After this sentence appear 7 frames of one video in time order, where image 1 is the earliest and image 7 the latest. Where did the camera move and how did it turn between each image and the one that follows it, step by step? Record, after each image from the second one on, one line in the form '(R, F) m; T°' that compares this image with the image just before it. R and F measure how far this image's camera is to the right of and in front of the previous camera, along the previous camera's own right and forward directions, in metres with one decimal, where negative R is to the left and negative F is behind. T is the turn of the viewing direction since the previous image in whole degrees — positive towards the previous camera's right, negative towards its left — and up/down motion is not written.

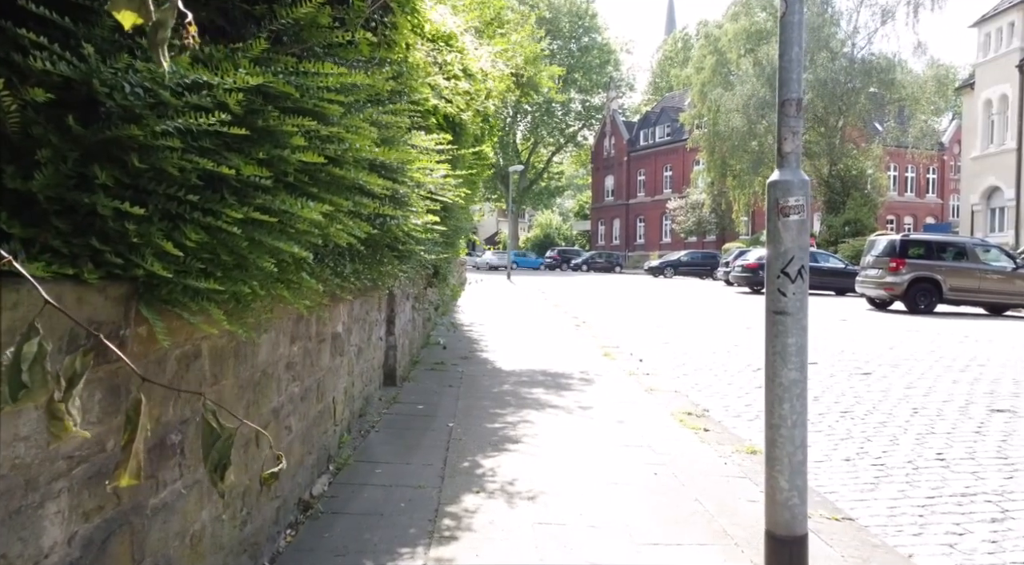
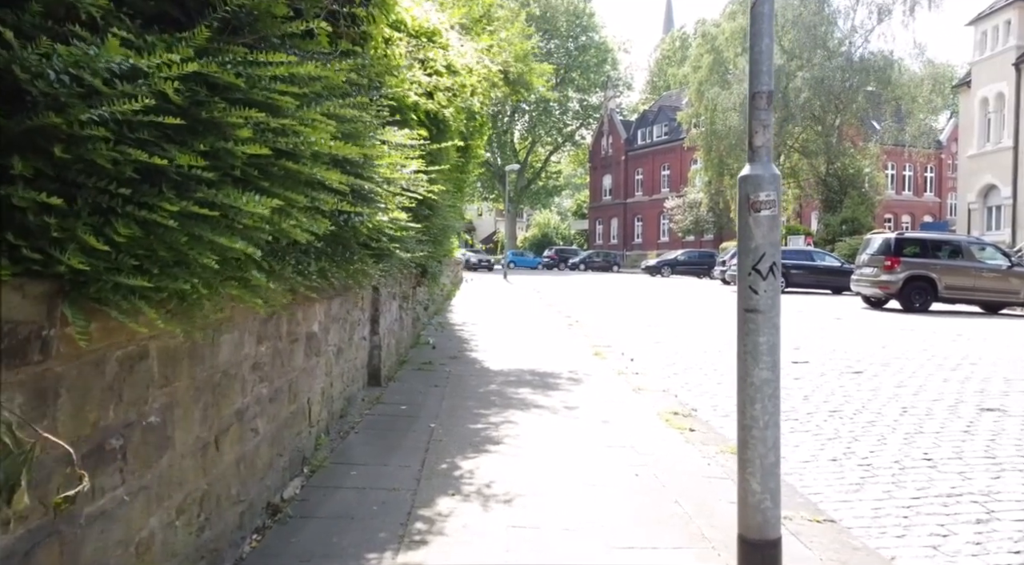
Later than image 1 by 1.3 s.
(+0.1, +0.1) m; 0°
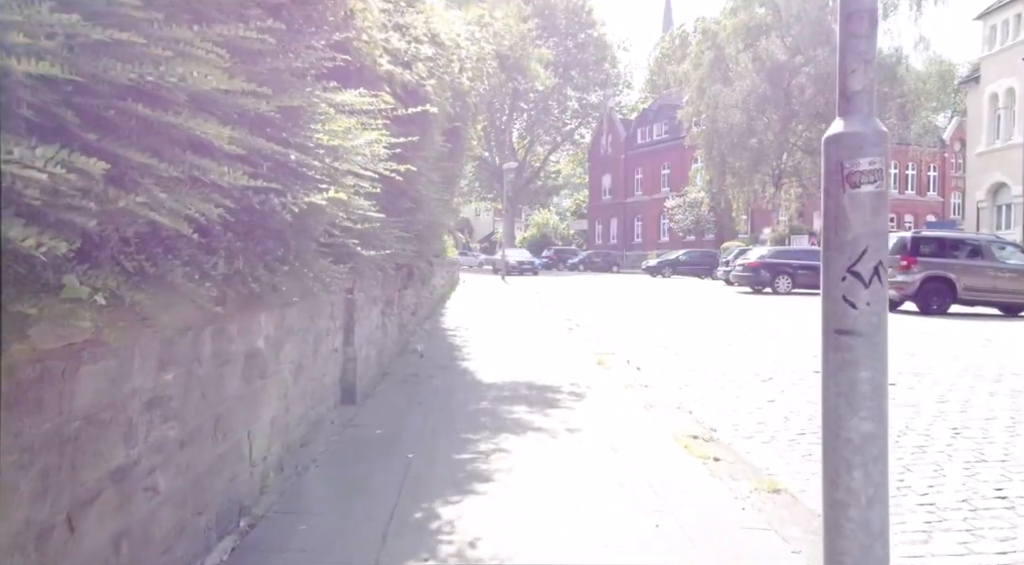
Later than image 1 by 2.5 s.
(0.0, +1.1) m; 0°
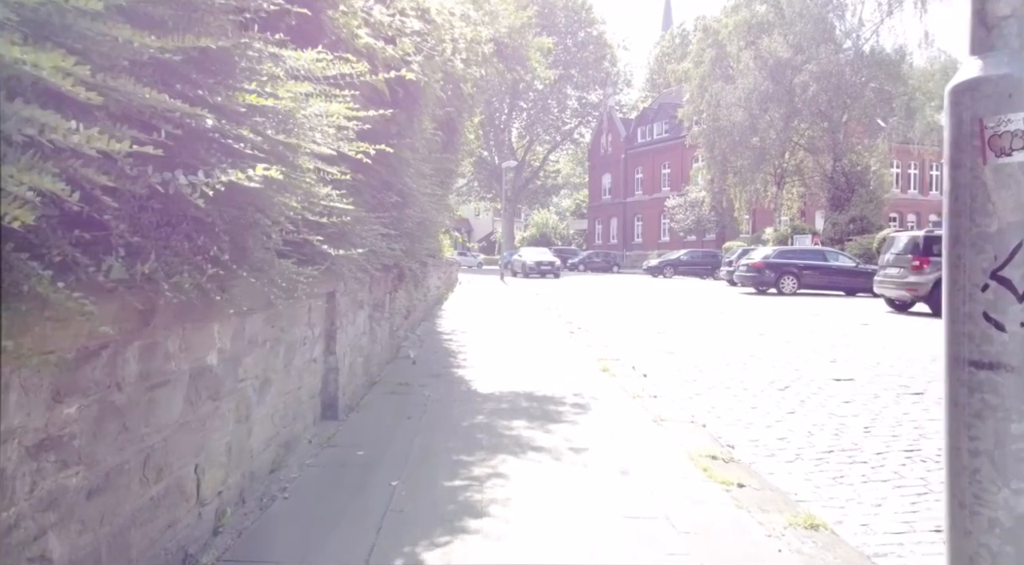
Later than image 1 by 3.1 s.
(0.0, +0.7) m; 0°
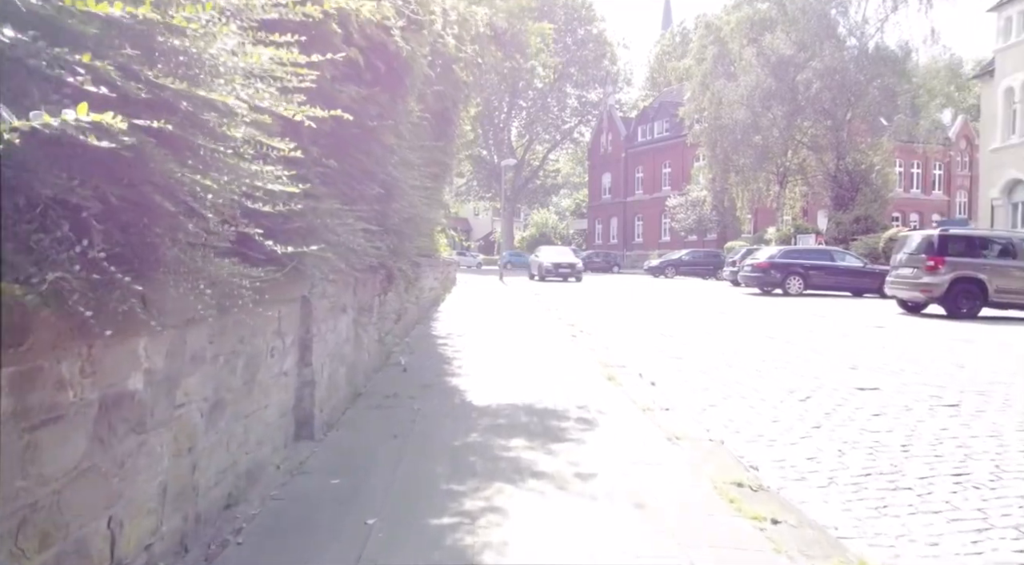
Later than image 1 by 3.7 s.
(0.0, +0.8) m; 0°
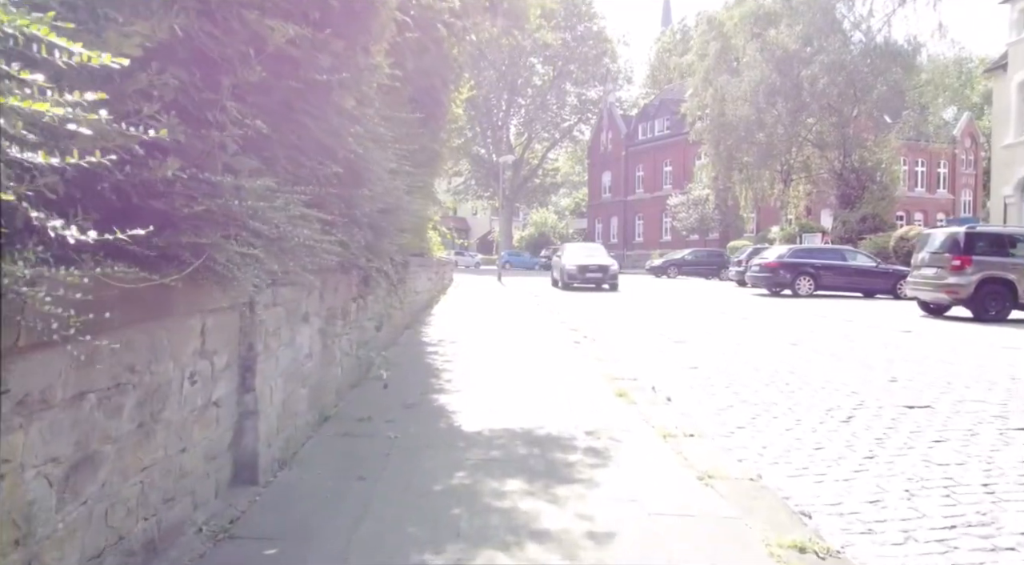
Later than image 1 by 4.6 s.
(0.0, +1.2) m; 0°
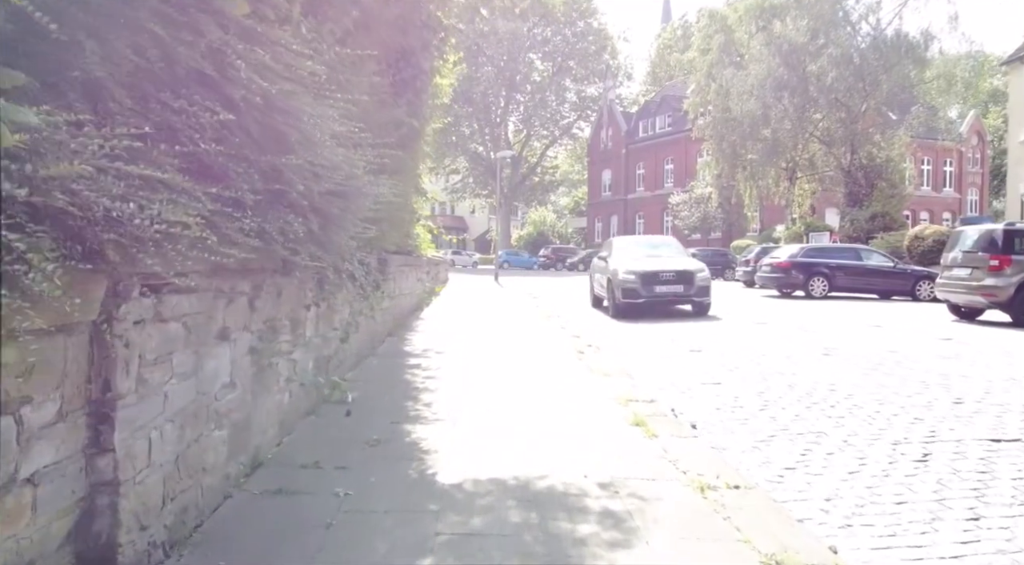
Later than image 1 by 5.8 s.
(+0.1, +1.6) m; 0°
